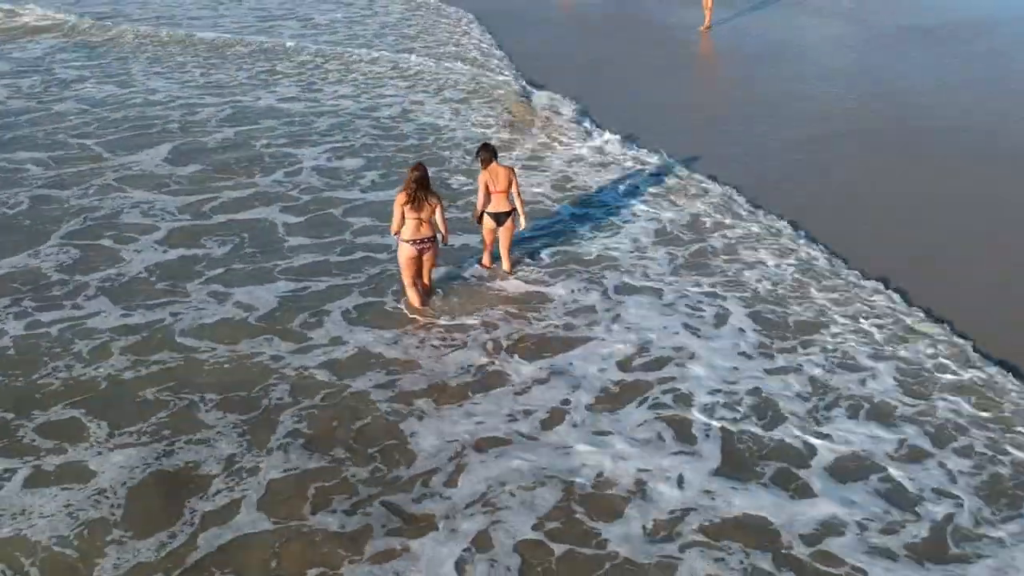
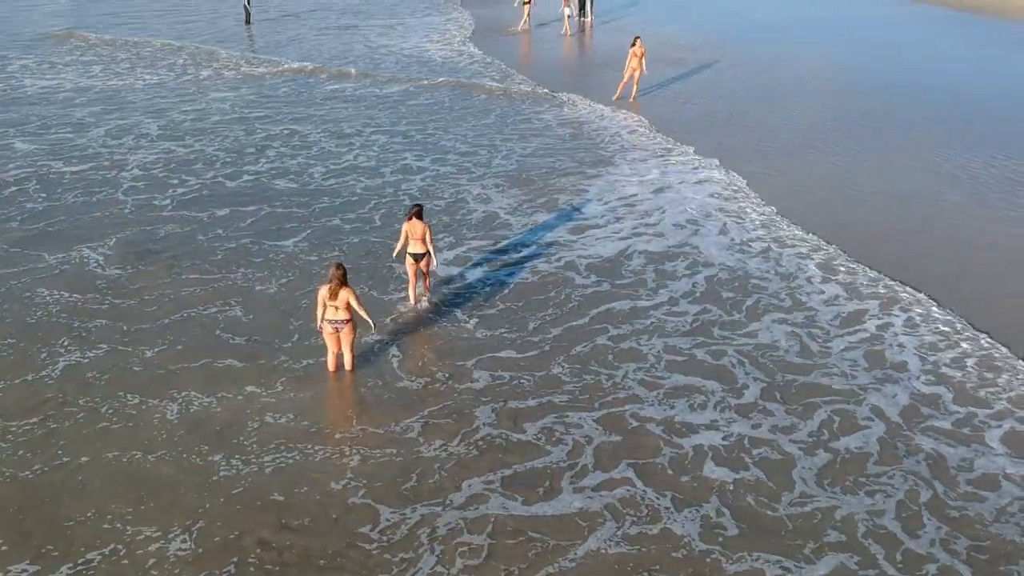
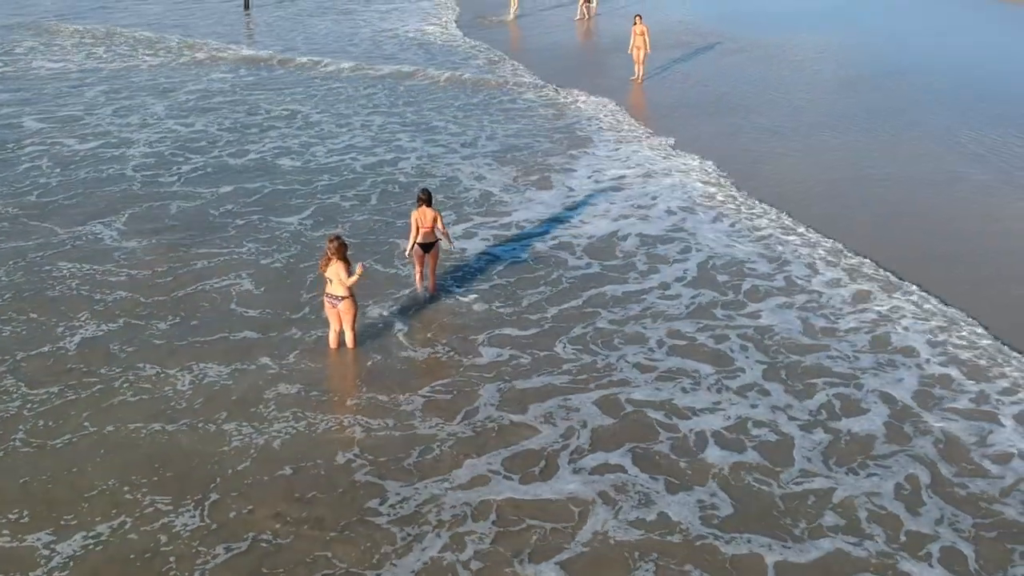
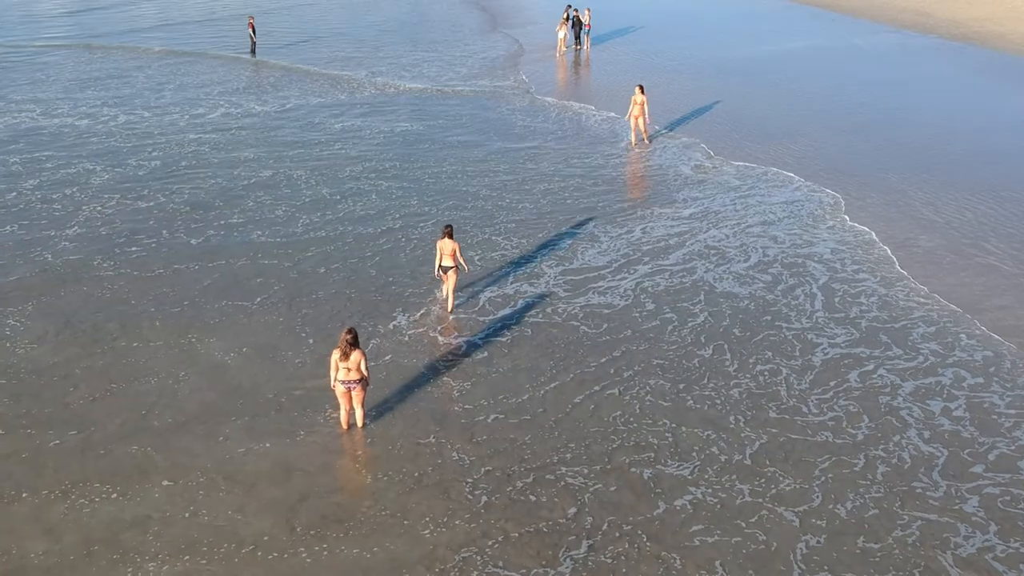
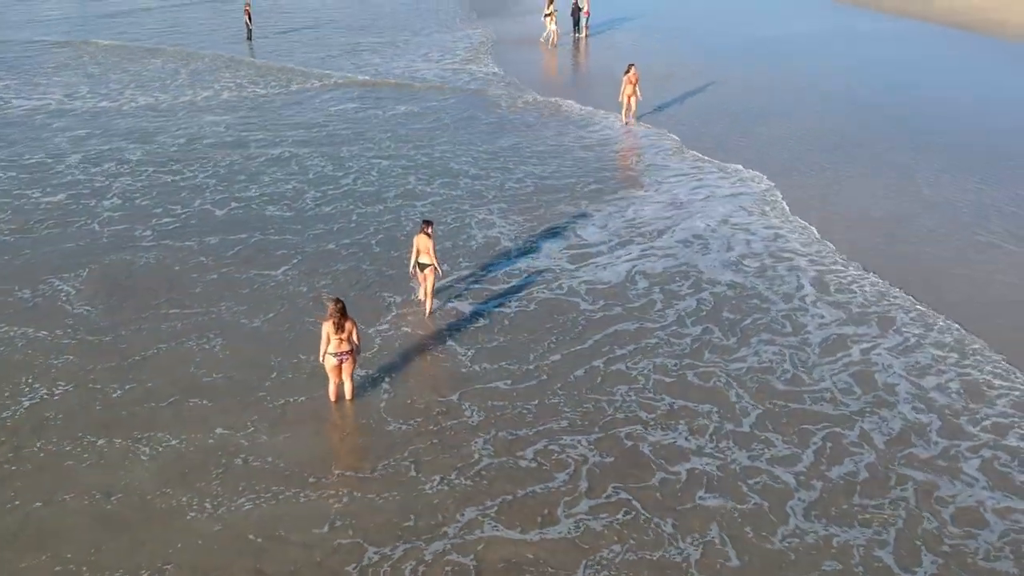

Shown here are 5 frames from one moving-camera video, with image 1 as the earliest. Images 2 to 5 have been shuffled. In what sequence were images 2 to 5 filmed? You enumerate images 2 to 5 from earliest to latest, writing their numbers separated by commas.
3, 2, 5, 4
